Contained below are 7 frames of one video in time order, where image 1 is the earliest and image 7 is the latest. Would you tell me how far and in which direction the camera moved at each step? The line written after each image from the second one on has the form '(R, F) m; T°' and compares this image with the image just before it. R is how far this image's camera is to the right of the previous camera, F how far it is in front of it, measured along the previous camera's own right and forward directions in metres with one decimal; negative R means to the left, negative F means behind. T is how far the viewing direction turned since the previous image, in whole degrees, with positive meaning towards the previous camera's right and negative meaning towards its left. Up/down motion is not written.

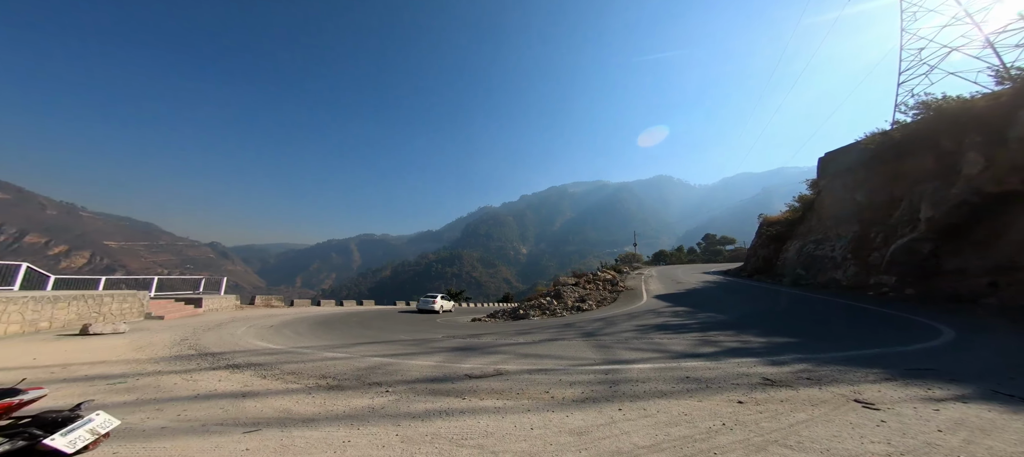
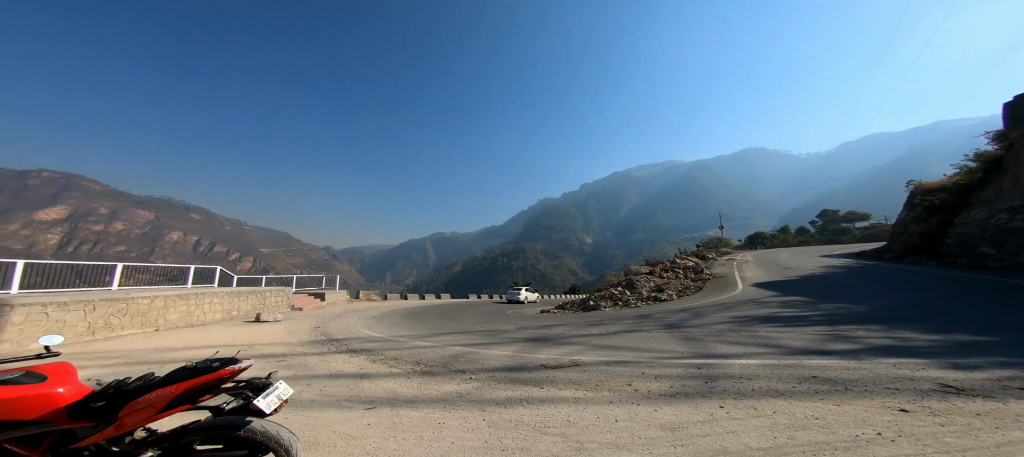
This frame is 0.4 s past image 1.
(-0.1, 0.0) m; -11°
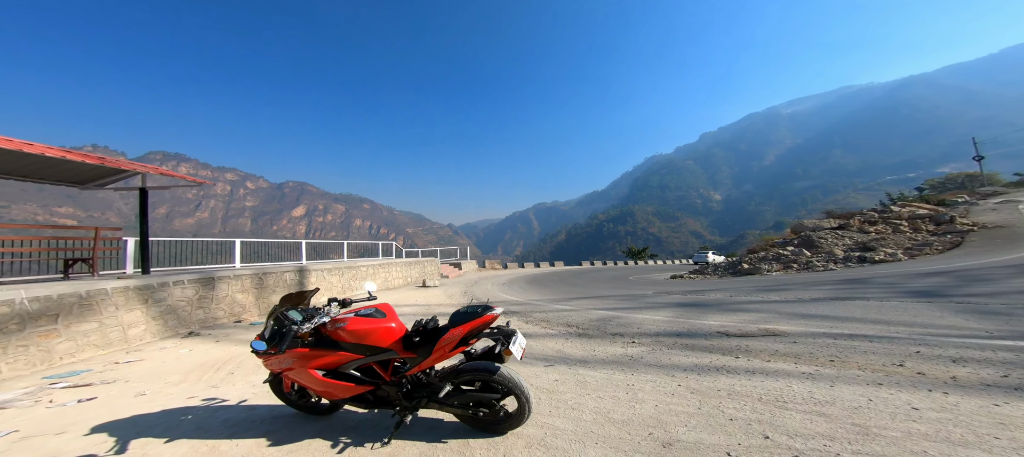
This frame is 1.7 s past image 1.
(-0.6, 0.0) m; -19°
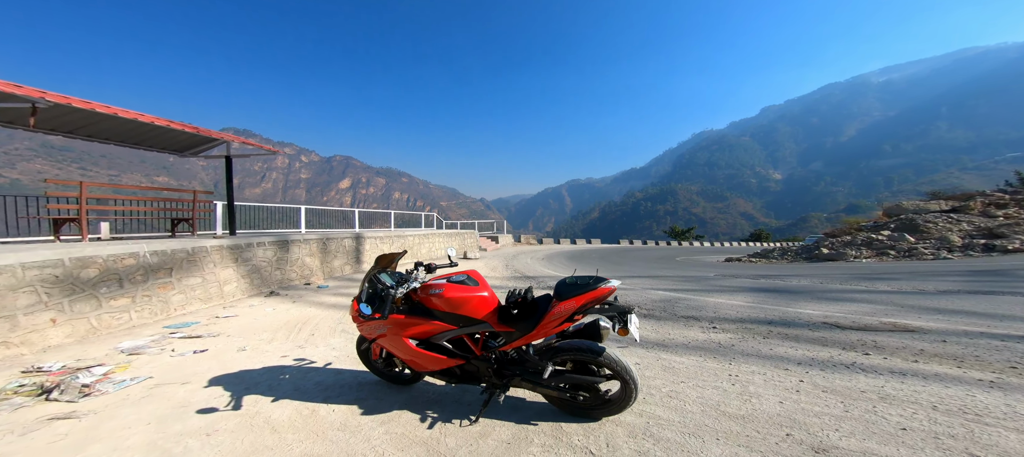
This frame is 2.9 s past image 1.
(-0.6, +0.2) m; -5°
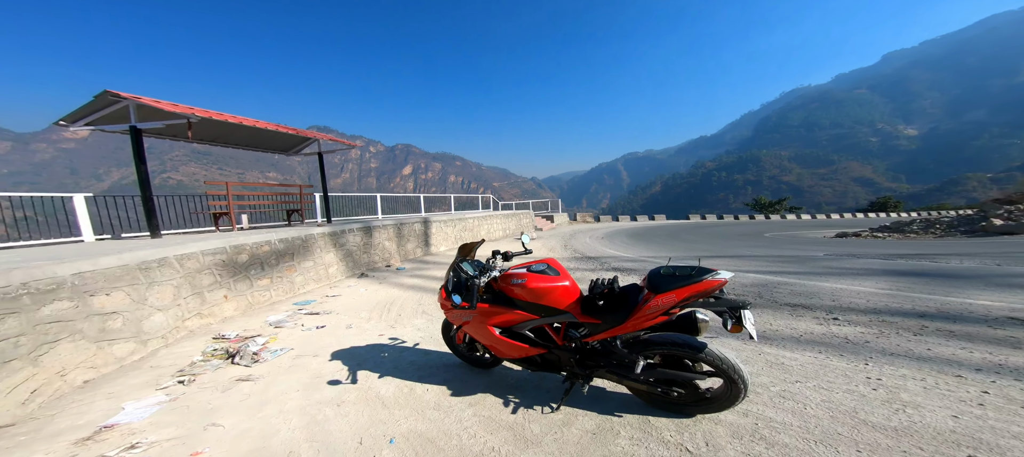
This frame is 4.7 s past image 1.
(-0.2, +0.3) m; -9°
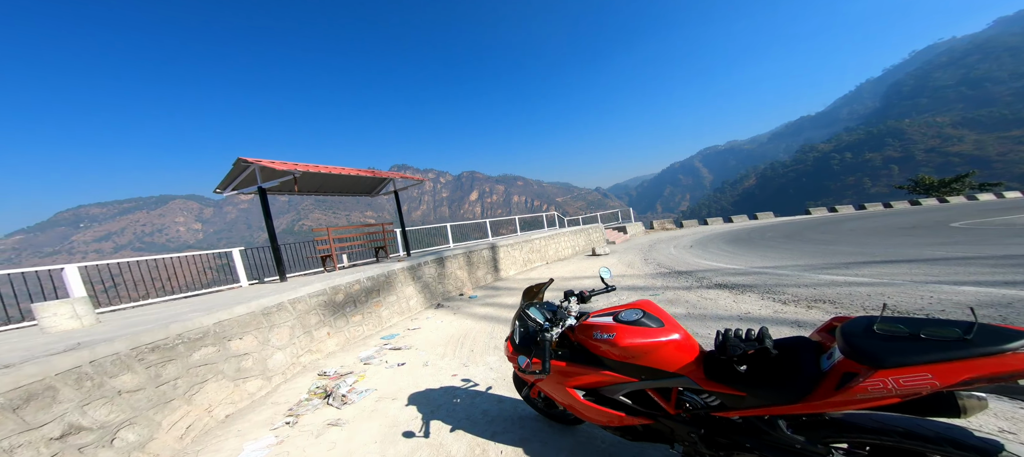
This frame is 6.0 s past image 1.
(0.0, +1.1) m; -12°
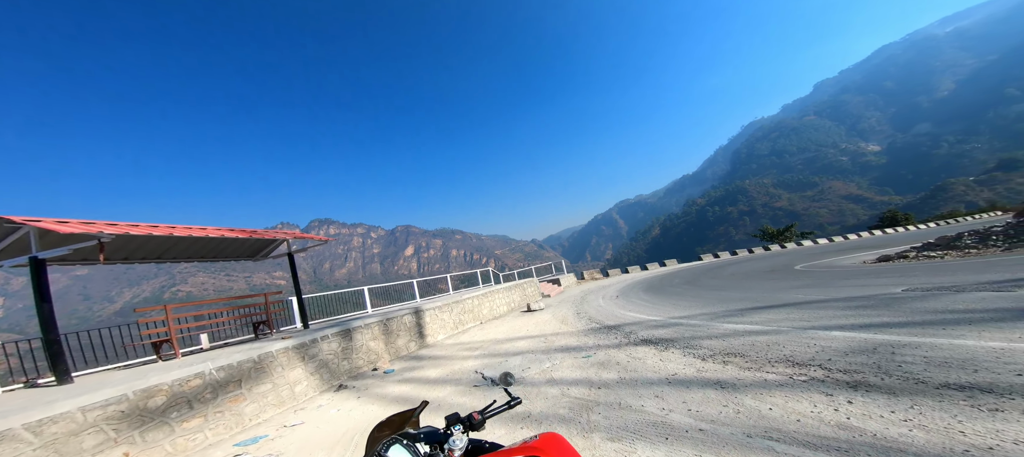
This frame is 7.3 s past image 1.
(+0.4, +0.7) m; +11°
